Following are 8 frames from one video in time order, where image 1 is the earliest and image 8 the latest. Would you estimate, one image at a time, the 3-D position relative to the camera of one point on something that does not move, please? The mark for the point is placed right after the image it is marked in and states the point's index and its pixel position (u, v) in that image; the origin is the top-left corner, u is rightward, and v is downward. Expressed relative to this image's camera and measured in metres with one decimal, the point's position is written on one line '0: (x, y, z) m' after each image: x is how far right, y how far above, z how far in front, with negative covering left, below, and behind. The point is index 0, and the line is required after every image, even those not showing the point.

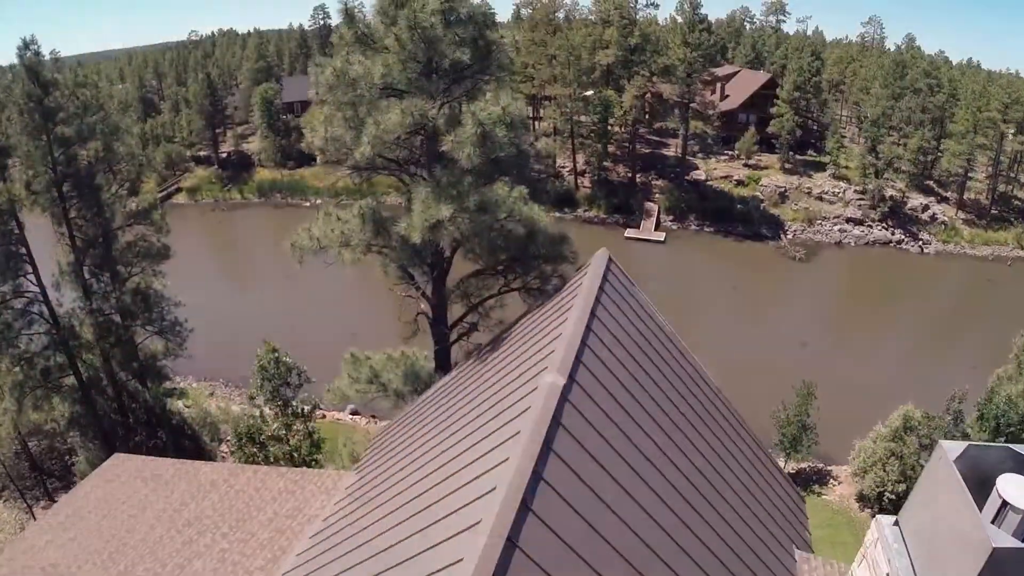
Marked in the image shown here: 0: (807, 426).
0: (+7.9, -3.8, +16.7) m
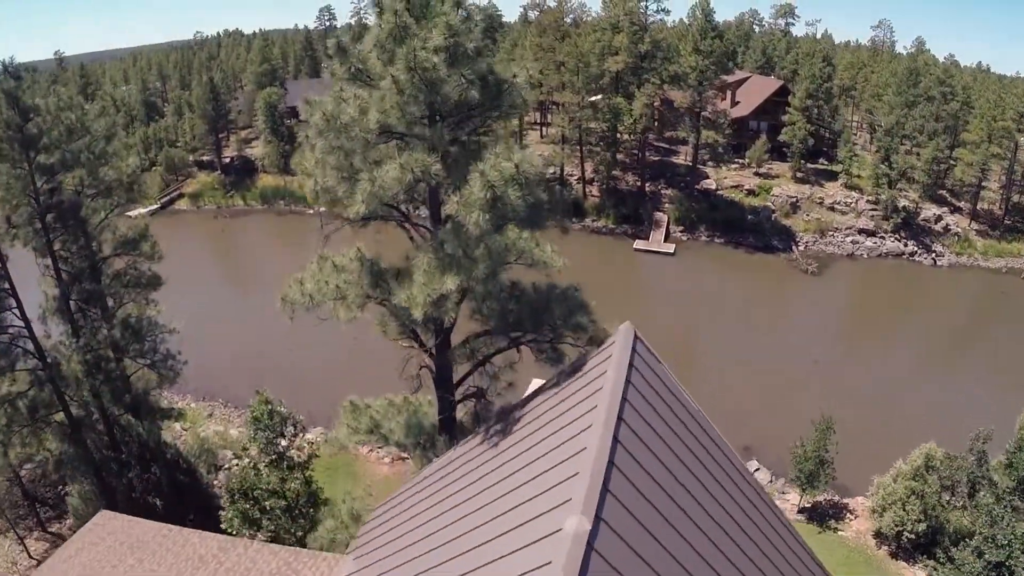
0: (+8.1, -4.5, +16.0) m
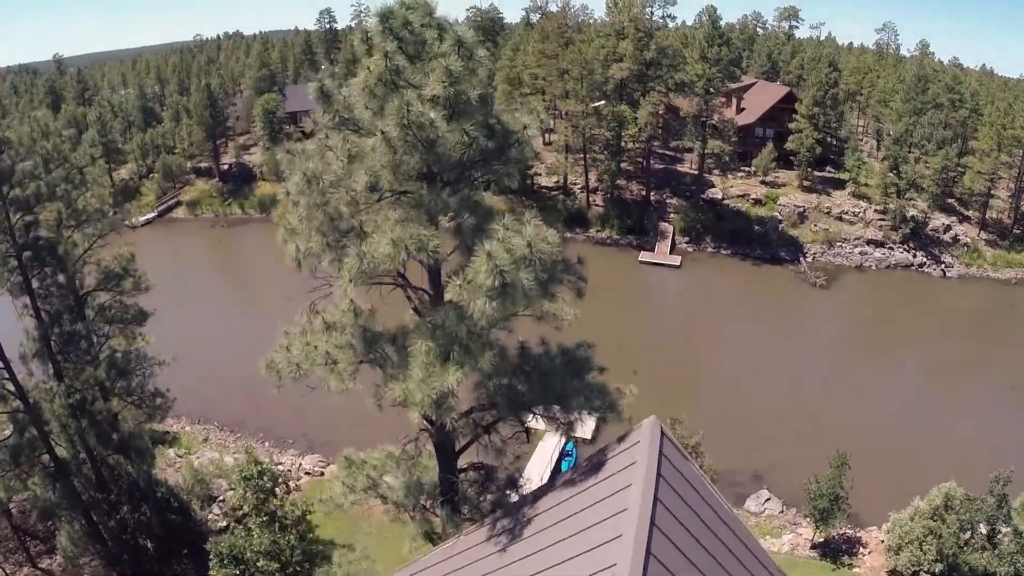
0: (+8.2, -5.2, +15.4) m
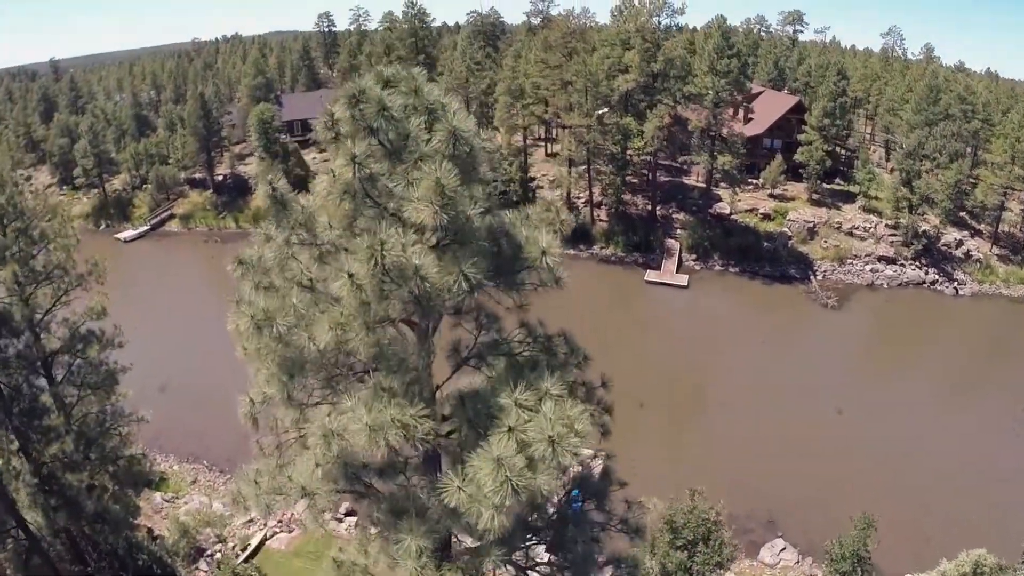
0: (+8.2, -6.3, +14.4) m
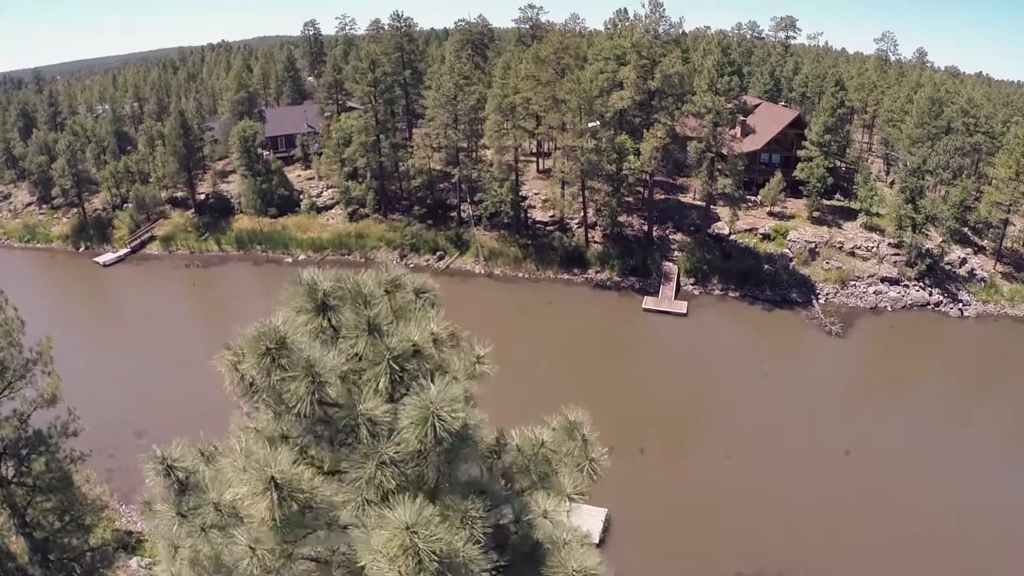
0: (+8.1, -7.7, +13.2) m
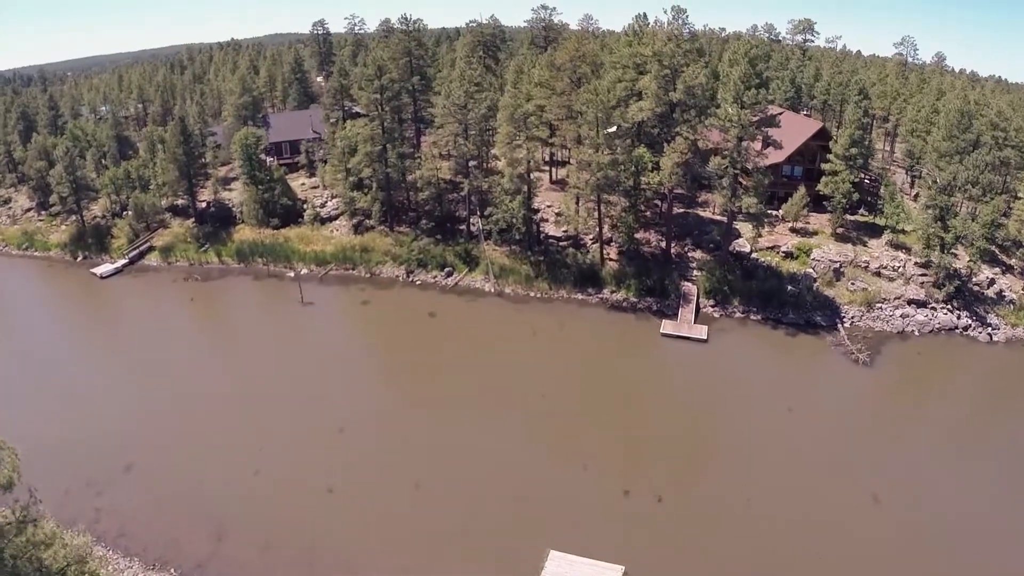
0: (+8.4, -8.9, +11.7) m
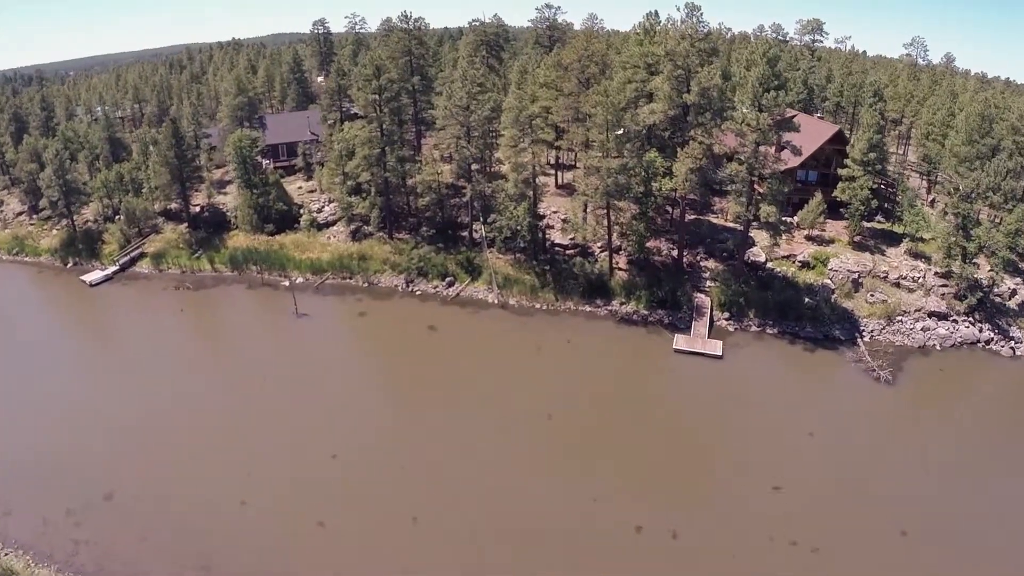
0: (+8.5, -9.5, +10.3) m
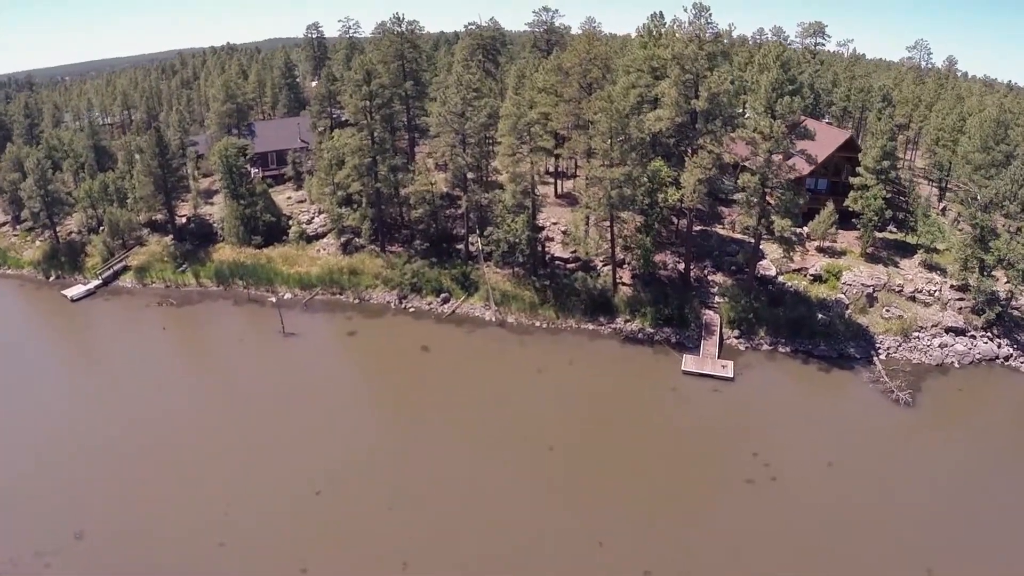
0: (+8.5, -10.2, +8.6) m
